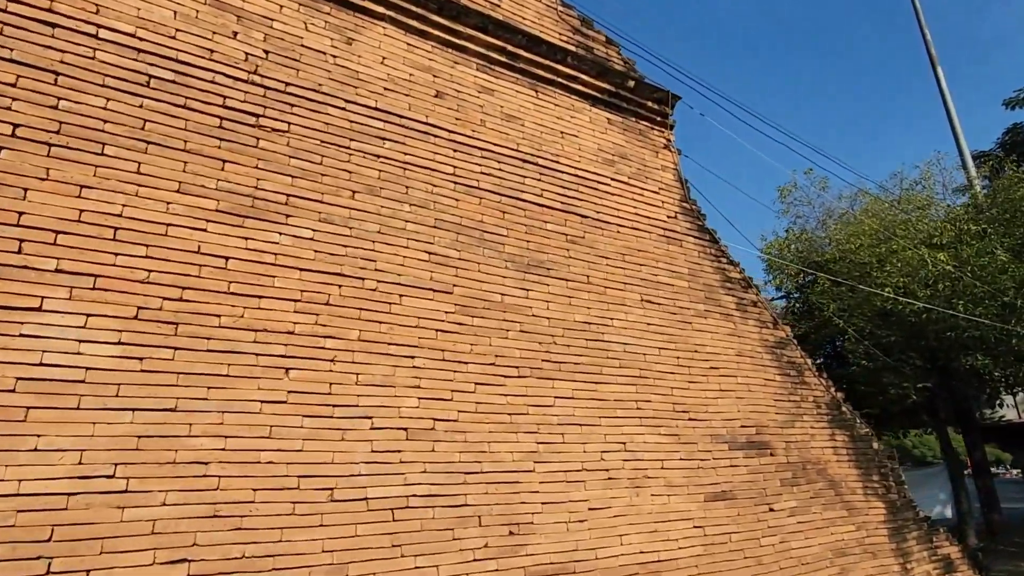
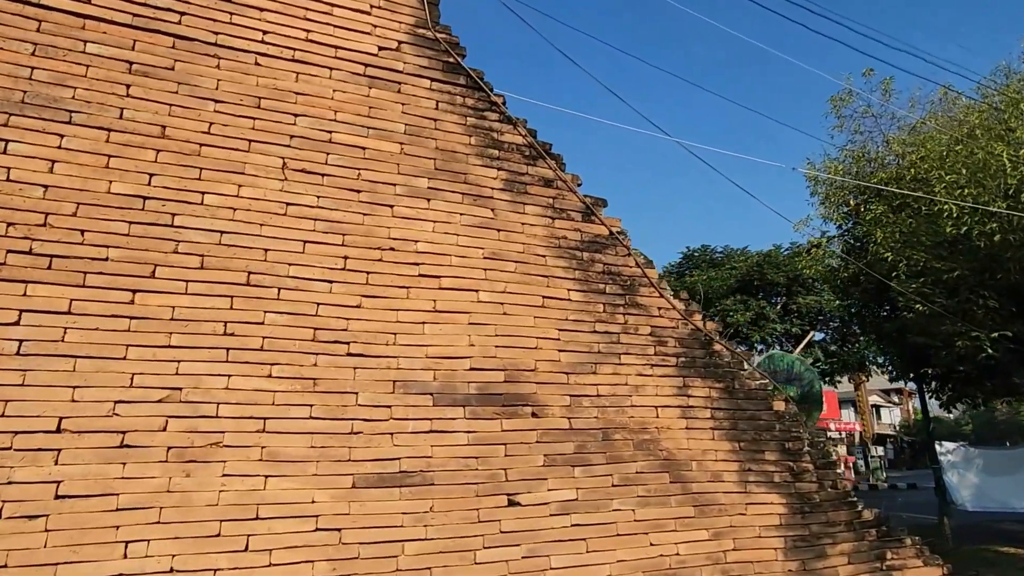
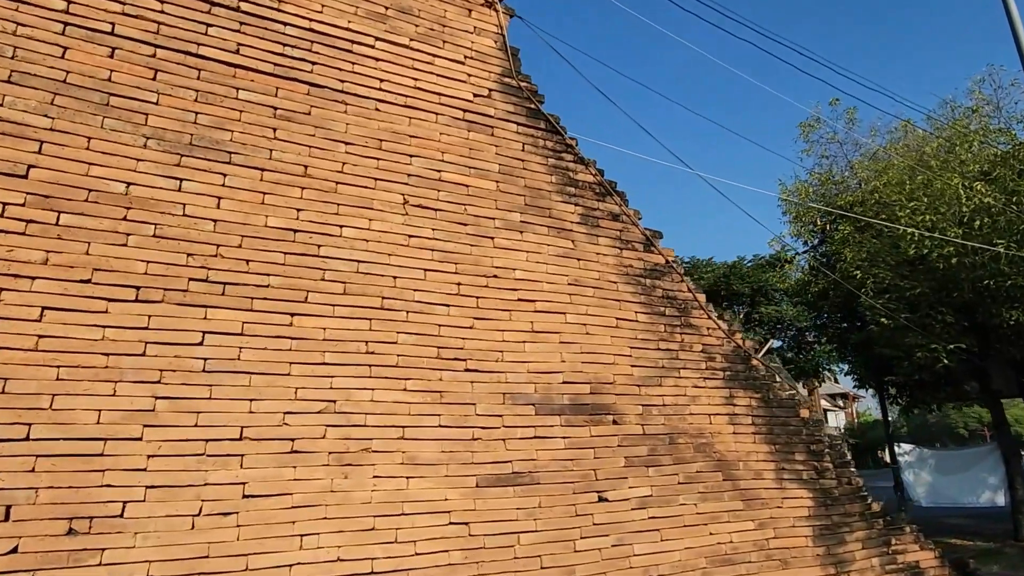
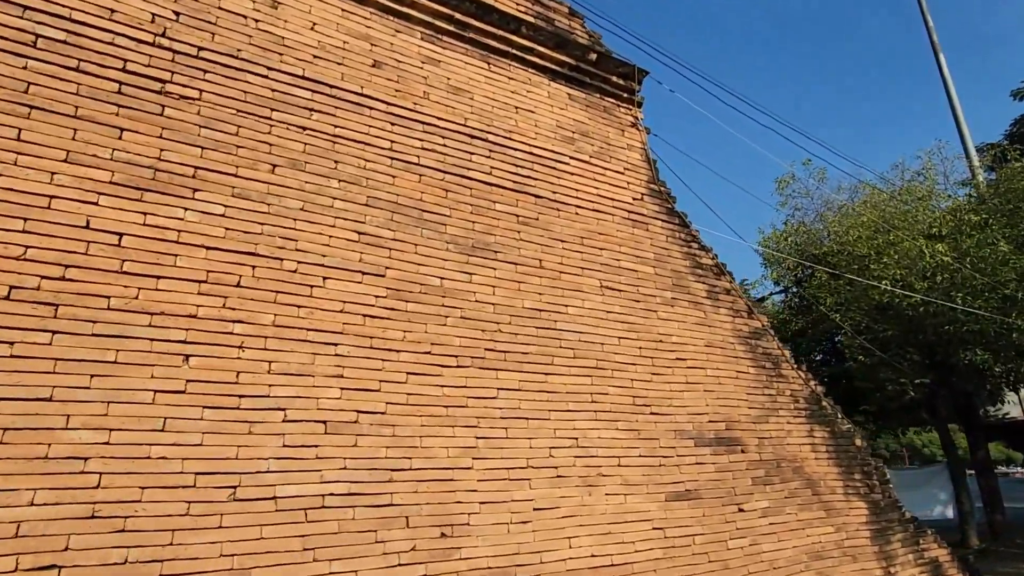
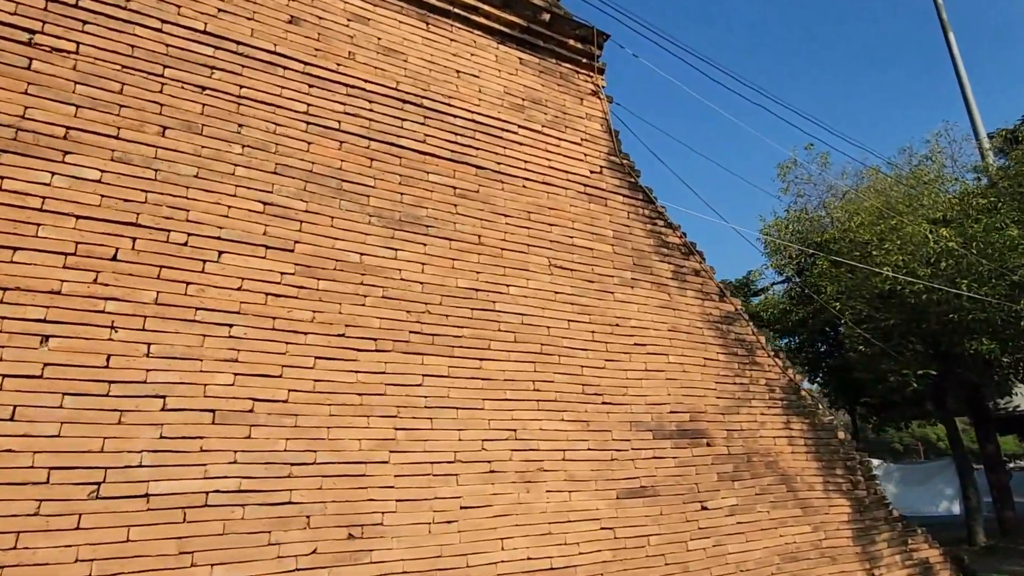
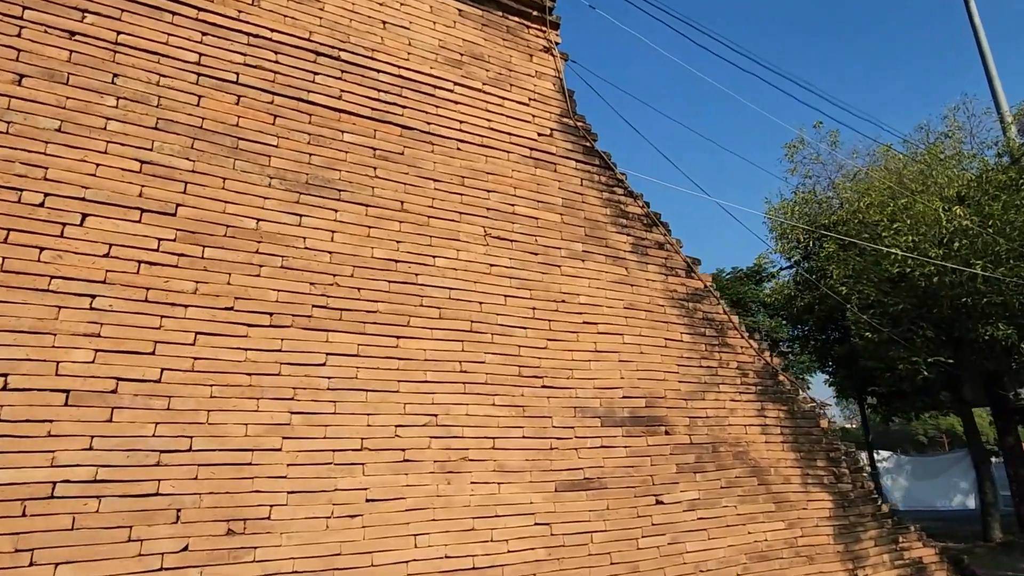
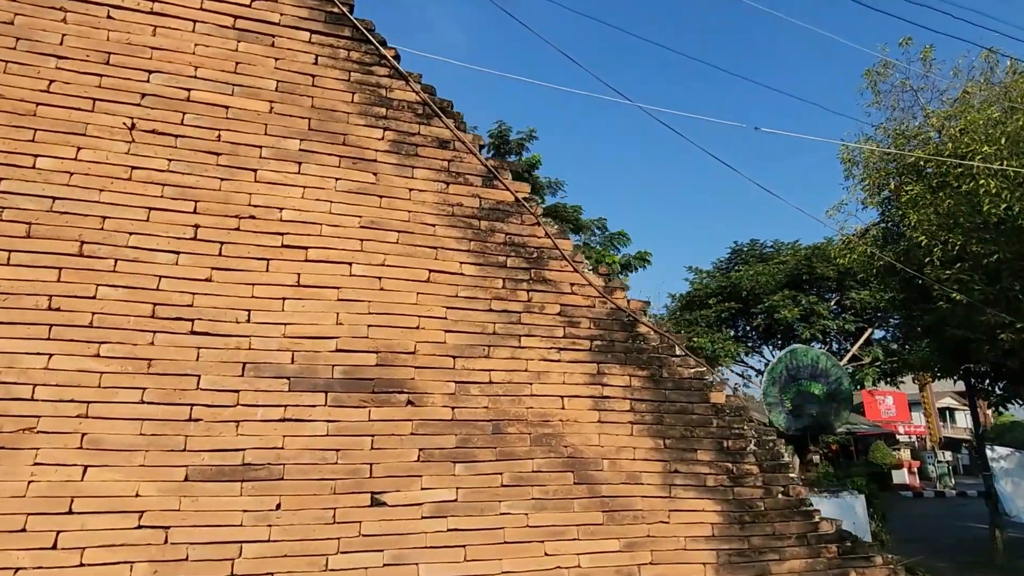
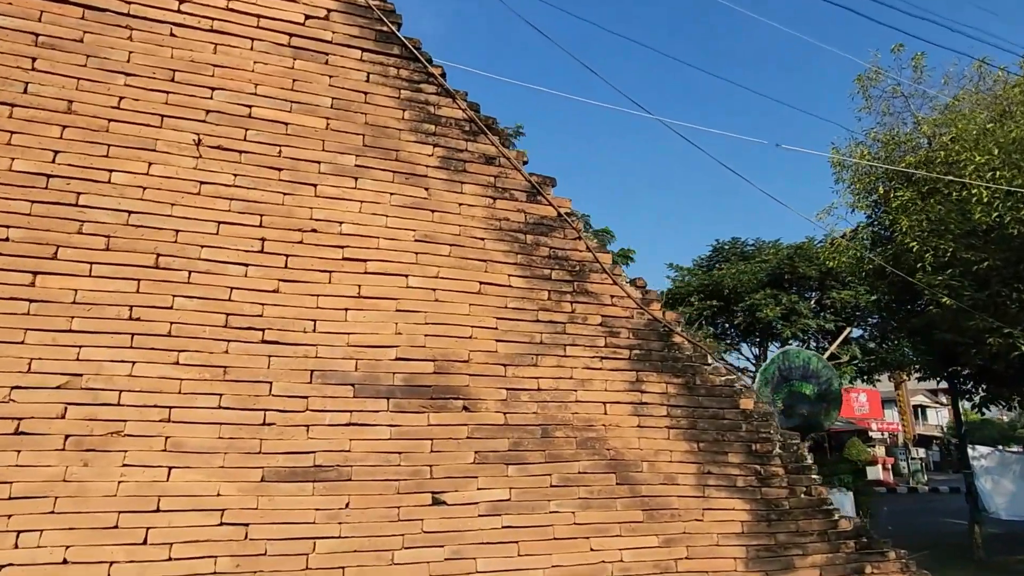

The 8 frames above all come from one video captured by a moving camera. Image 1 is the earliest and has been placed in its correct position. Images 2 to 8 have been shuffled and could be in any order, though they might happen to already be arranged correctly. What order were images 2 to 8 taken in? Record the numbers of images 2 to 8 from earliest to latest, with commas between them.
4, 5, 6, 3, 2, 8, 7
